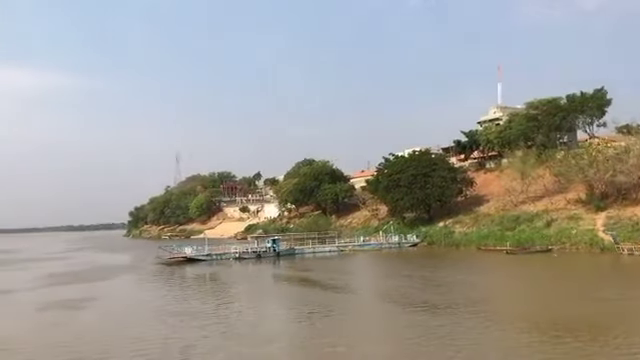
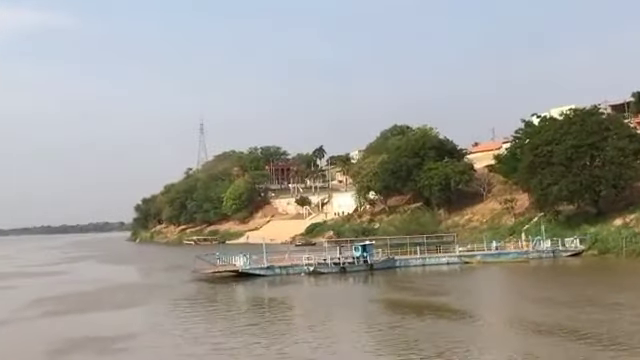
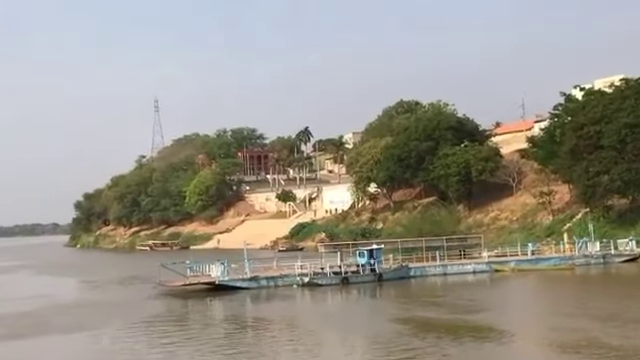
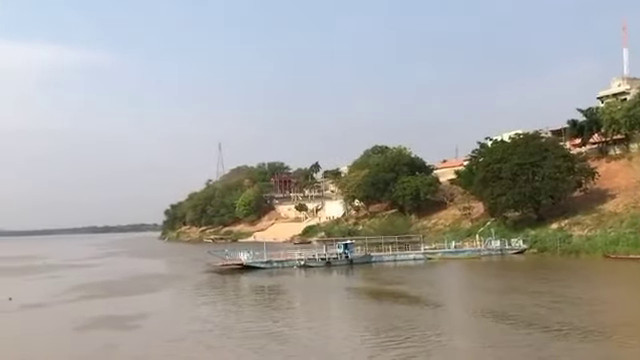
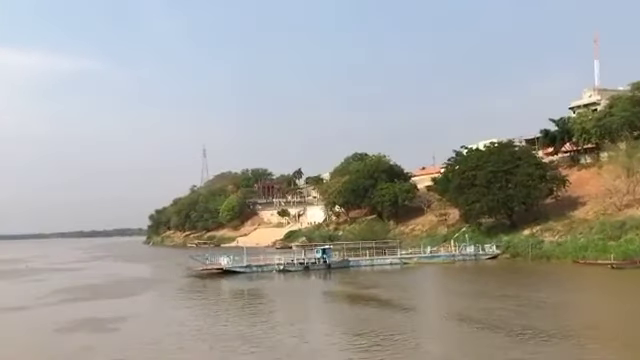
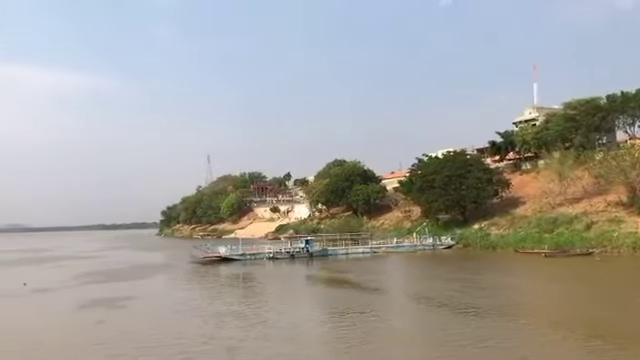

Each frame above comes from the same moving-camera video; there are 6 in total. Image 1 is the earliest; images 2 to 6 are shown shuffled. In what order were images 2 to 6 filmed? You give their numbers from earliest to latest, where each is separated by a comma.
6, 5, 4, 2, 3
